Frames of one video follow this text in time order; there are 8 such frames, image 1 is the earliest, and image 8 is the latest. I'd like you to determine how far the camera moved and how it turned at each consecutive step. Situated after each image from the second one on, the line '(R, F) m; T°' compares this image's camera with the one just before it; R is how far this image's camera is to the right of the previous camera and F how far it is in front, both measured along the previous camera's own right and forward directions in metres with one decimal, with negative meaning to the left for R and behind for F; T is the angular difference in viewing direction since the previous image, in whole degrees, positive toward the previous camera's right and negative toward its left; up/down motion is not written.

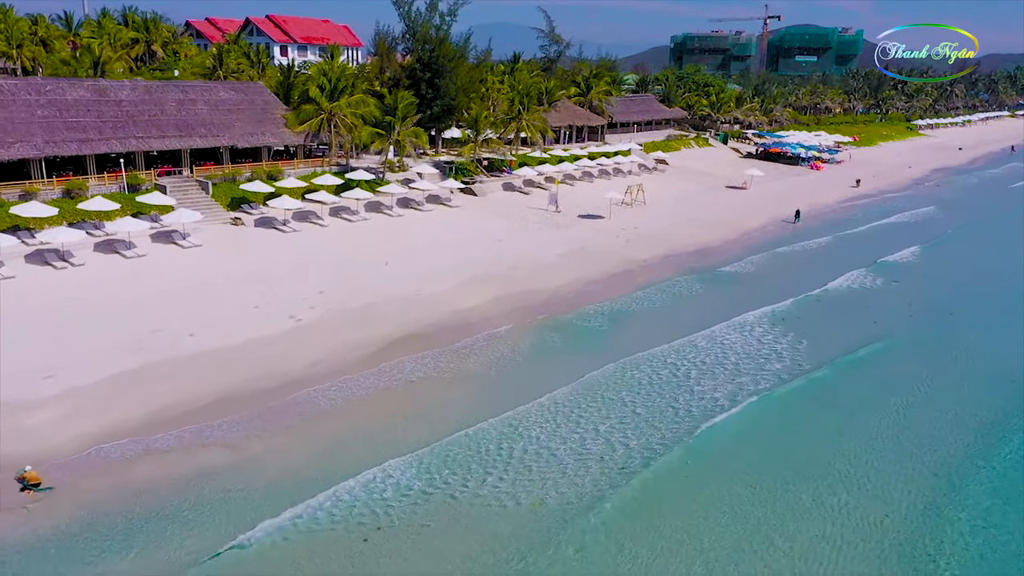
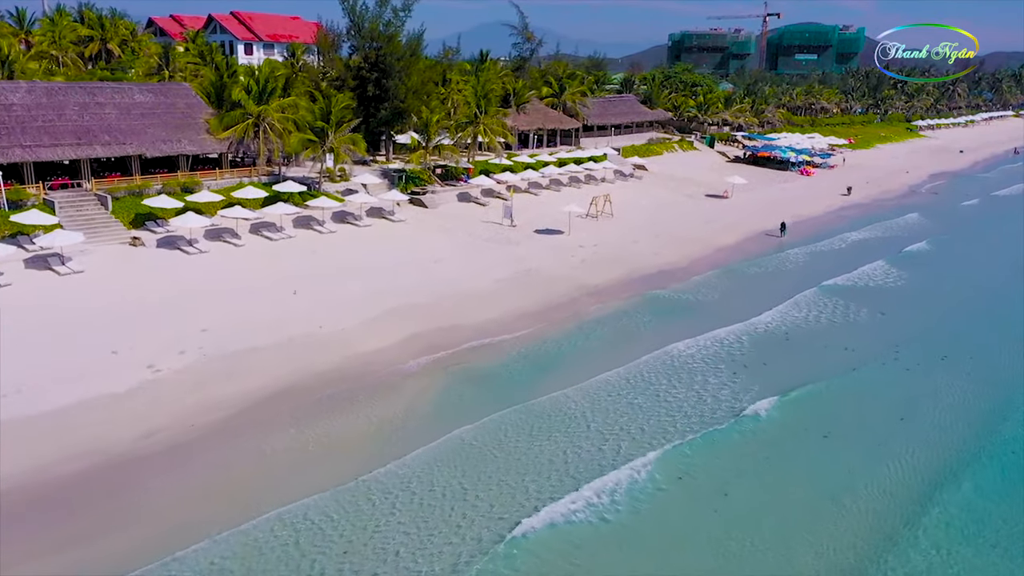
(+3.0, +3.8) m; 0°
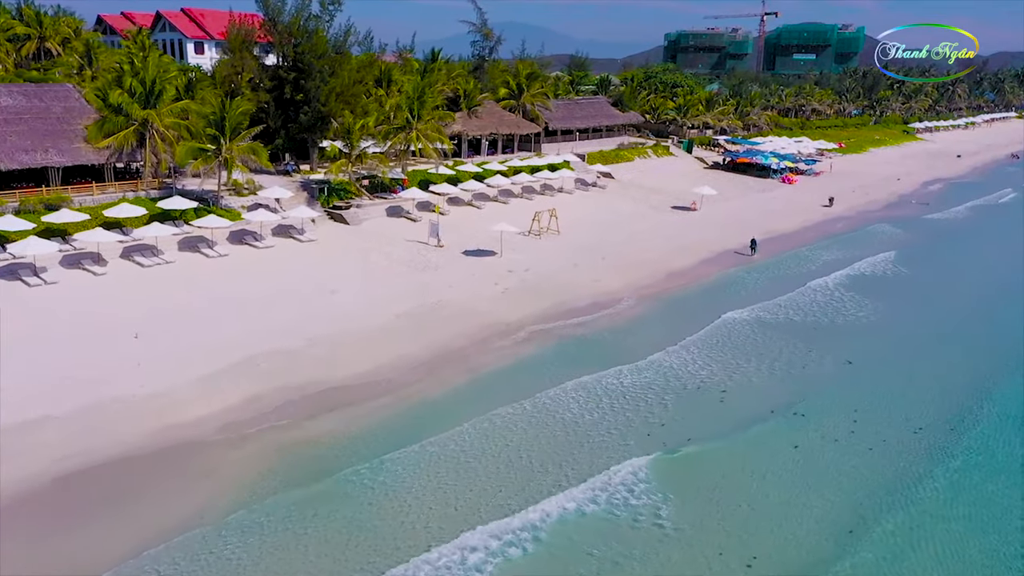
(+3.9, +4.4) m; 0°
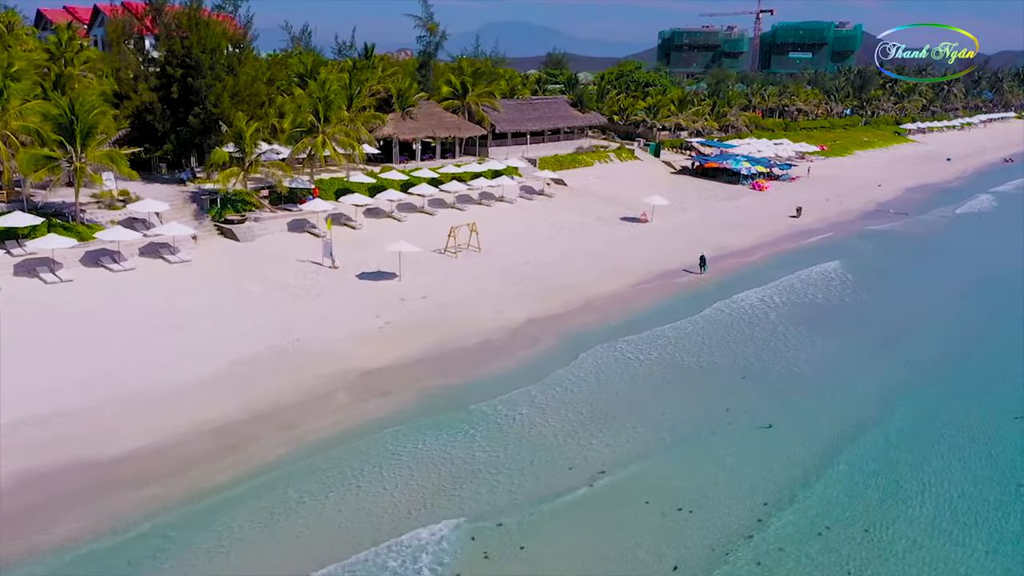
(+4.4, +4.1) m; 0°
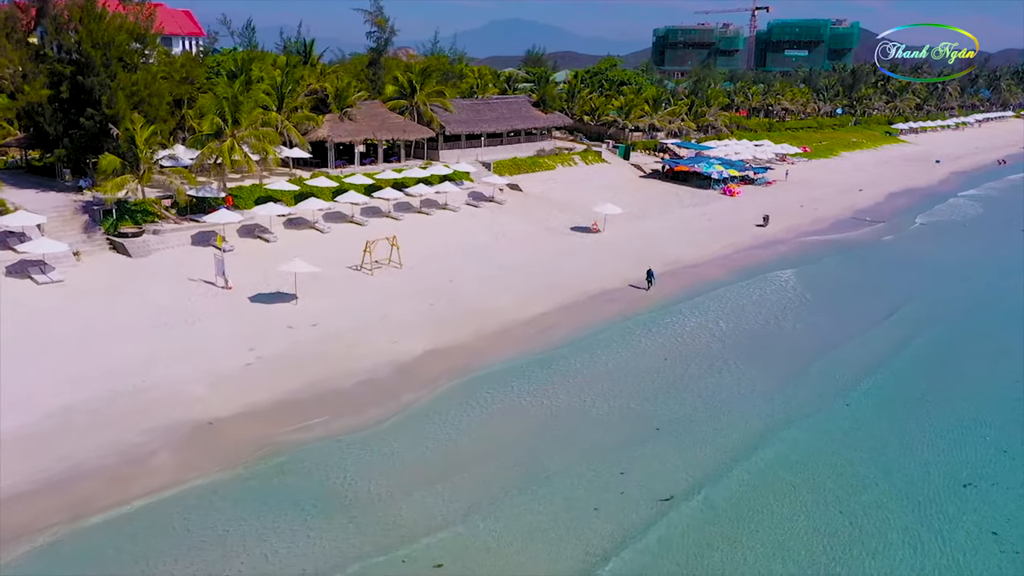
(+3.5, +3.0) m; 0°
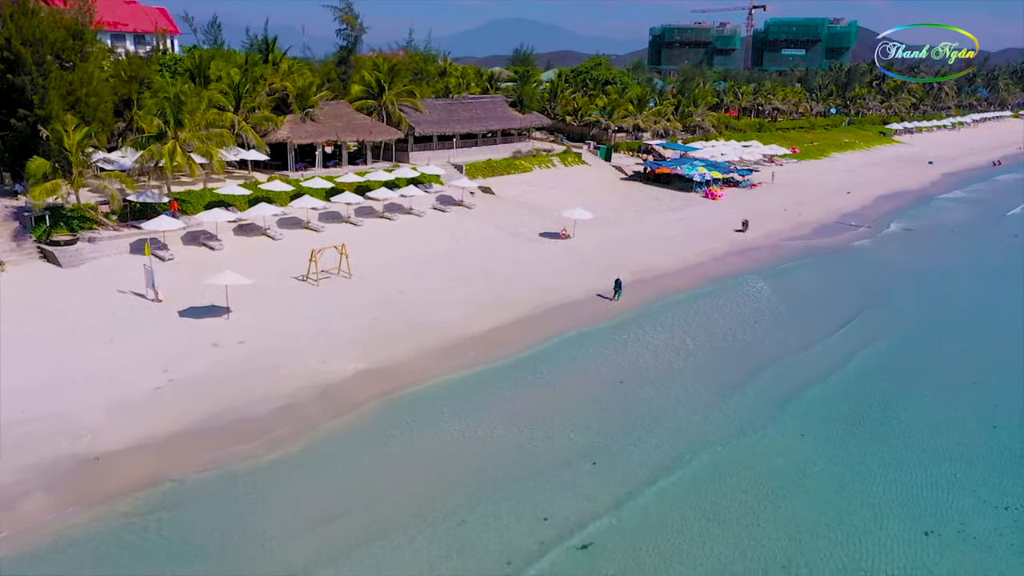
(+1.9, +1.6) m; 0°
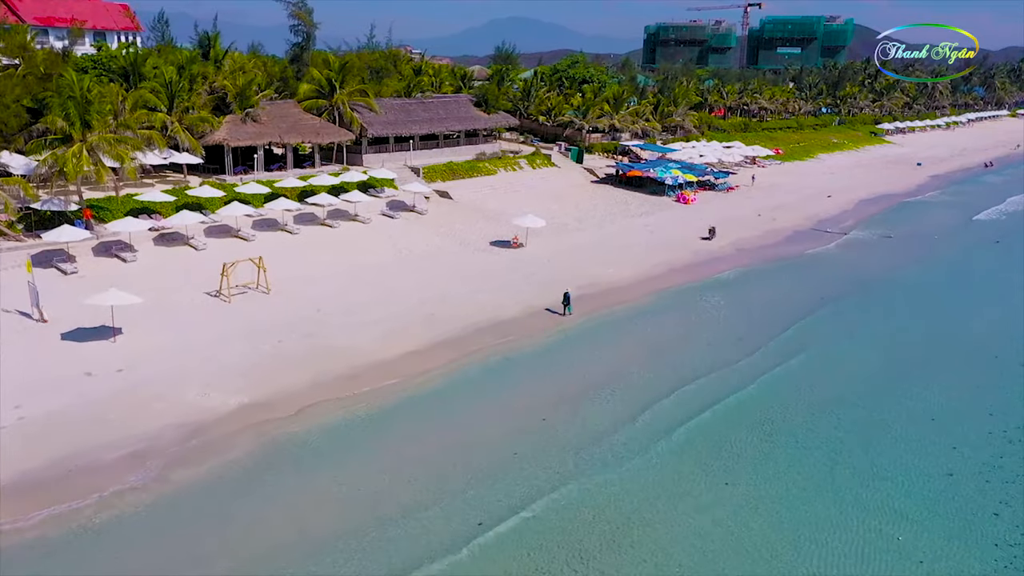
(+2.7, +2.2) m; 0°
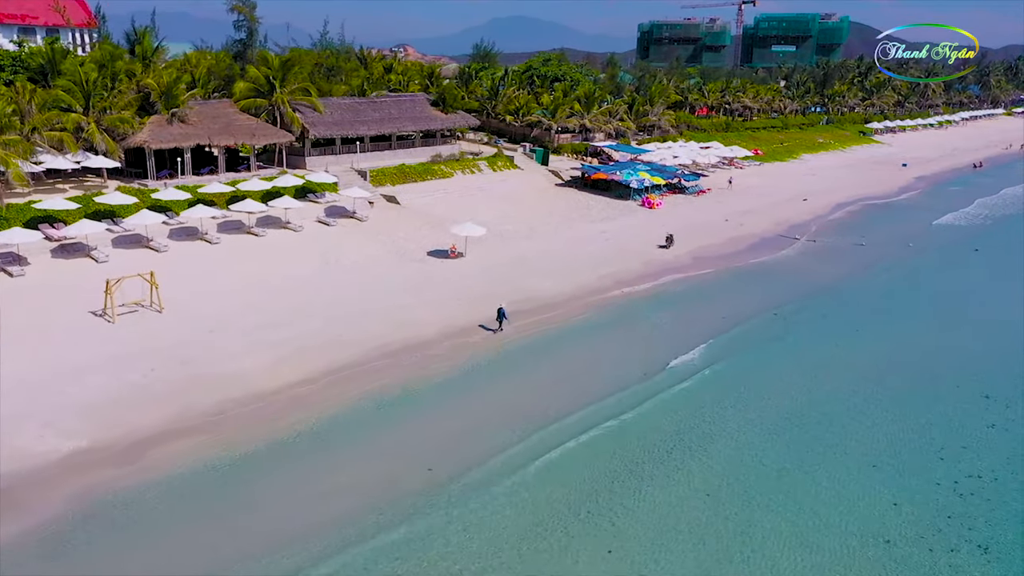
(+3.0, +2.3) m; 0°
